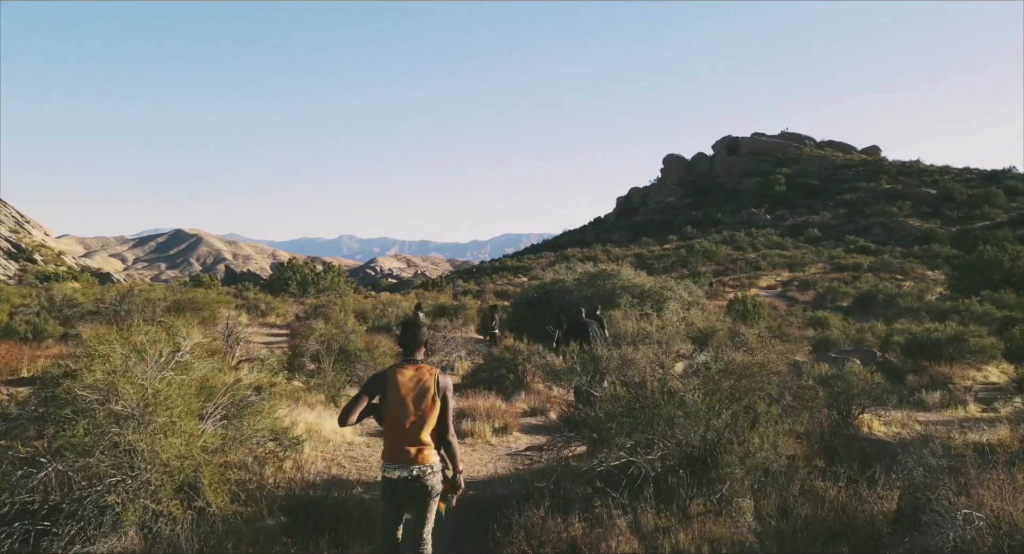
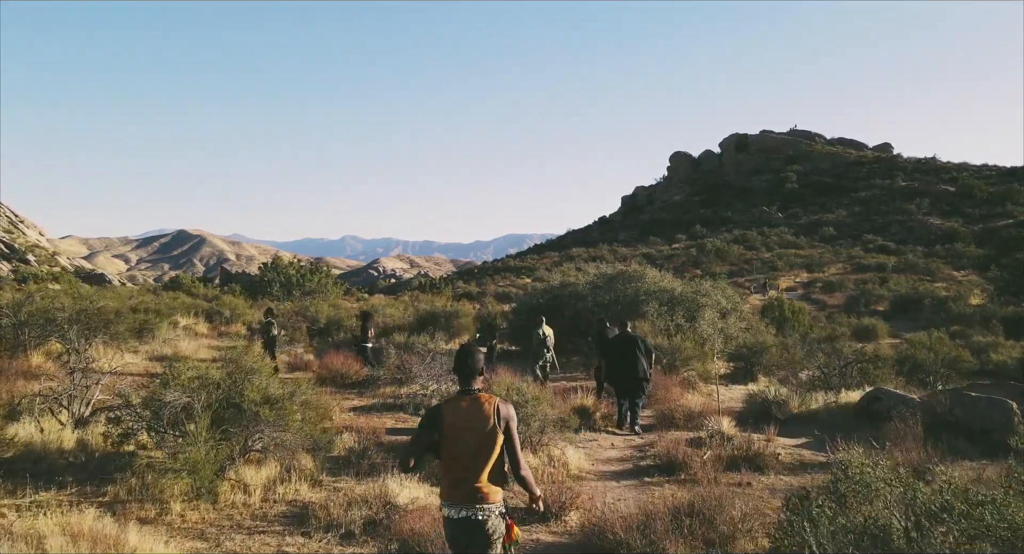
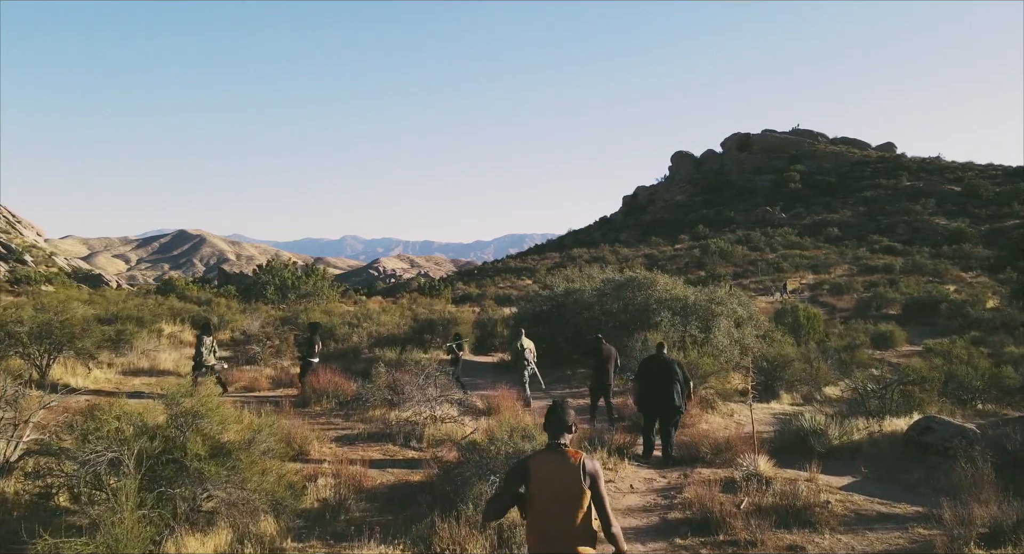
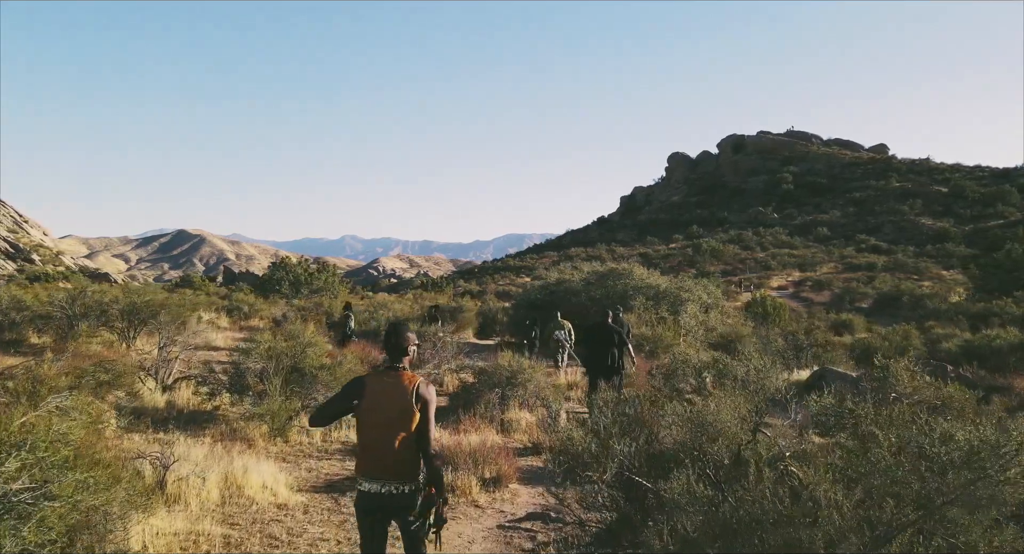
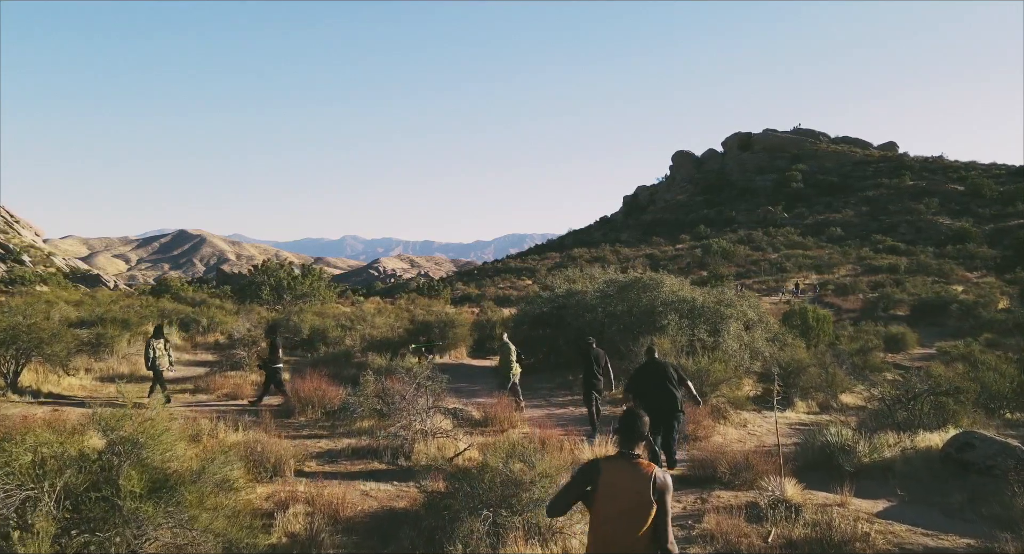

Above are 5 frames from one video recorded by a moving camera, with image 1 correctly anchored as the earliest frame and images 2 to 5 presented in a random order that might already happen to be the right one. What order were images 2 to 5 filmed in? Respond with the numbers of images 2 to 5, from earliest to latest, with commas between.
4, 2, 3, 5
